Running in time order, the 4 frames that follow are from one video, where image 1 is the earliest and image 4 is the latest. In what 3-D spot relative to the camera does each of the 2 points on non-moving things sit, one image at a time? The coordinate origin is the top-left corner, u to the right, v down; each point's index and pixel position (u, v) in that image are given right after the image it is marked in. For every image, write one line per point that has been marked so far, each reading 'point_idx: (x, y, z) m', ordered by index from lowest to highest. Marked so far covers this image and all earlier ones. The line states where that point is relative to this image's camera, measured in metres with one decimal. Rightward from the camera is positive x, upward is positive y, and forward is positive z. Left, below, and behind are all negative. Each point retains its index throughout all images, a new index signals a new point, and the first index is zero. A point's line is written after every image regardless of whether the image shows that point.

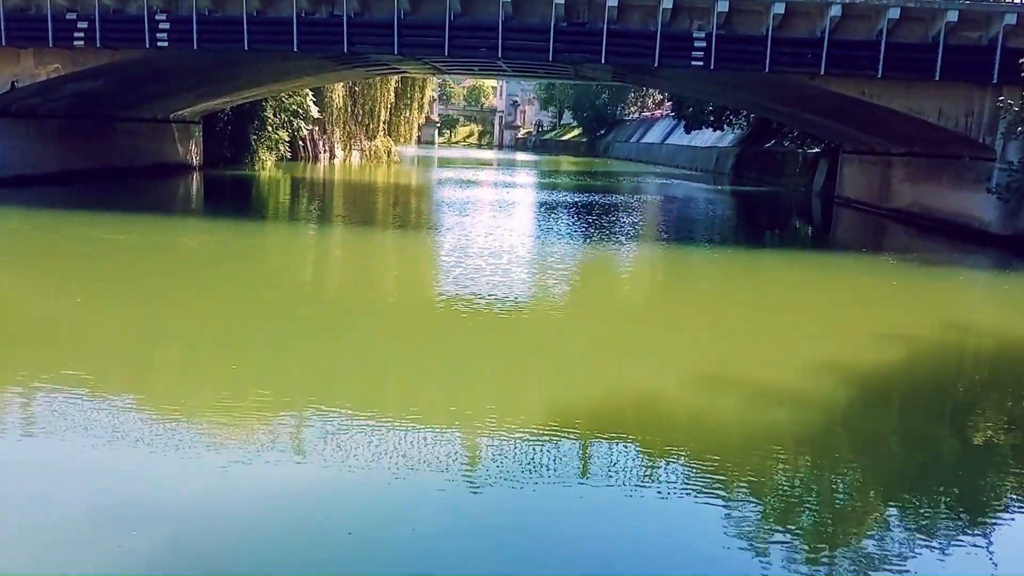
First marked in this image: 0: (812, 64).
0: (+3.8, +2.9, +11.4) m
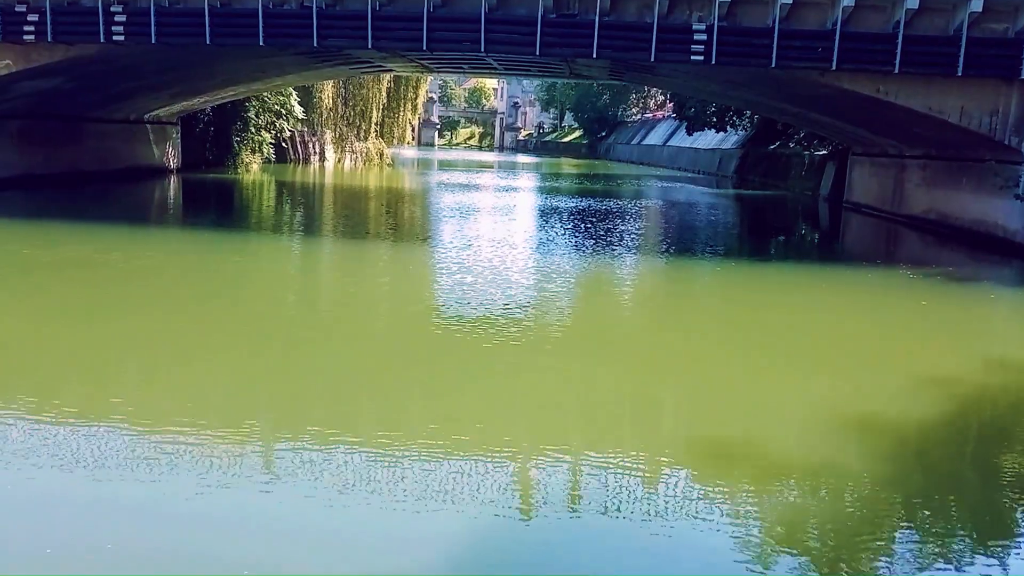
0: (+3.7, +2.7, +10.5) m
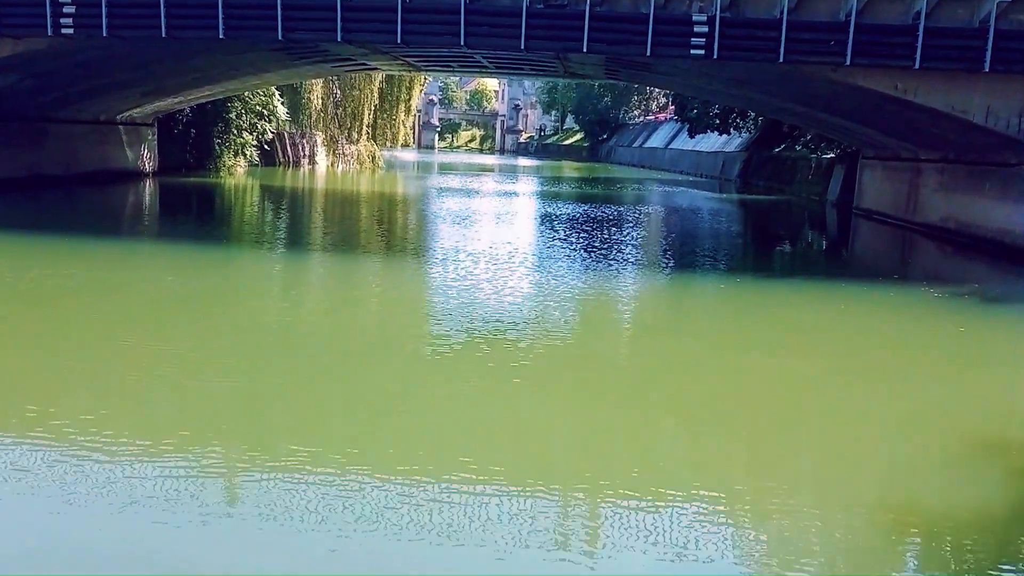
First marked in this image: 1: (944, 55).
0: (+3.5, +2.5, +9.6) m
1: (+4.7, +2.5, +9.4) m
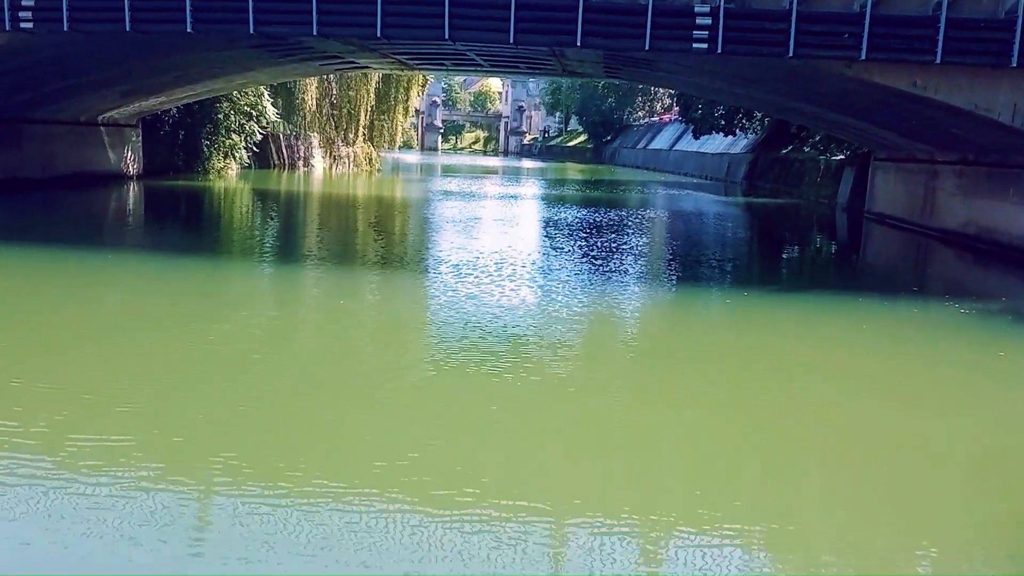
0: (+3.4, +2.4, +9.0) m
1: (+4.5, +2.3, +8.7) m
